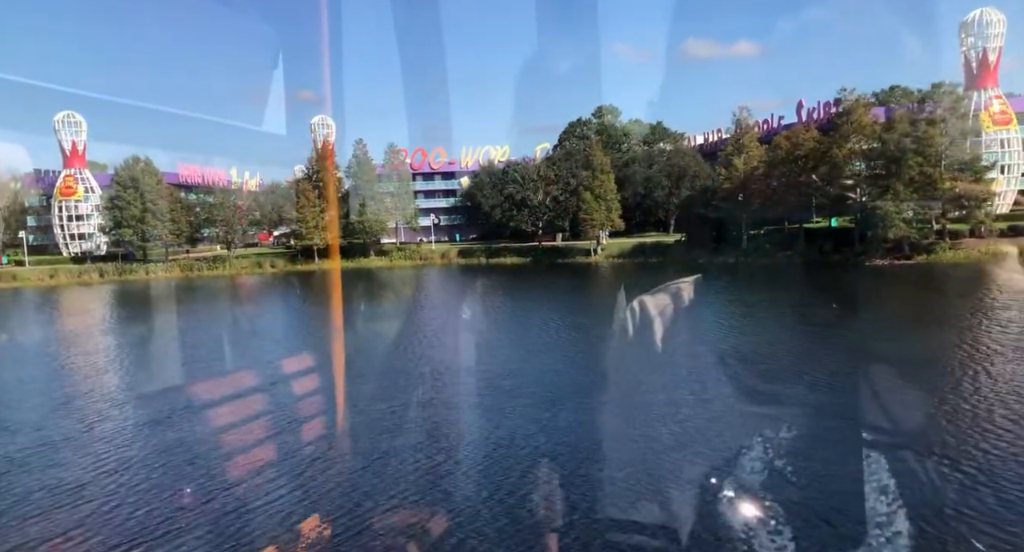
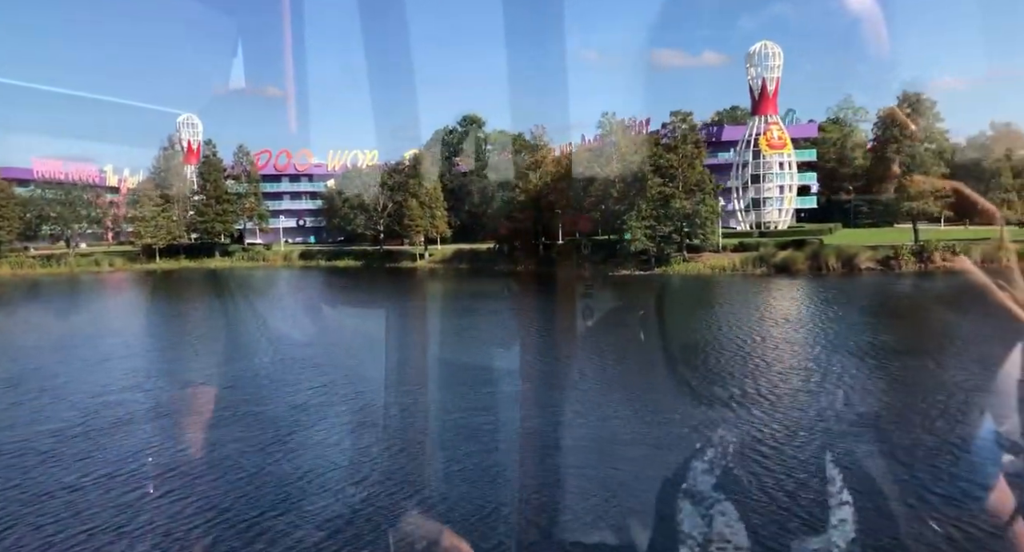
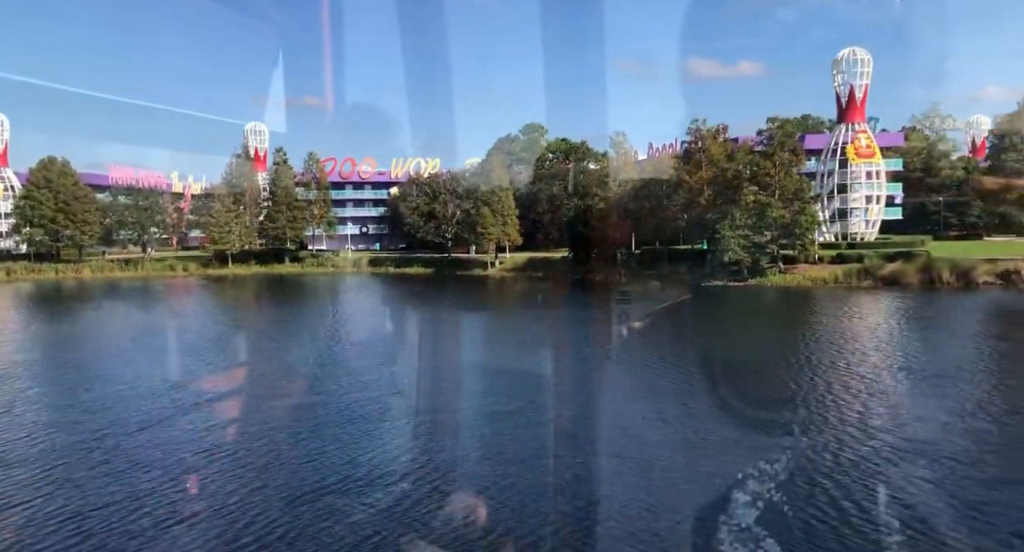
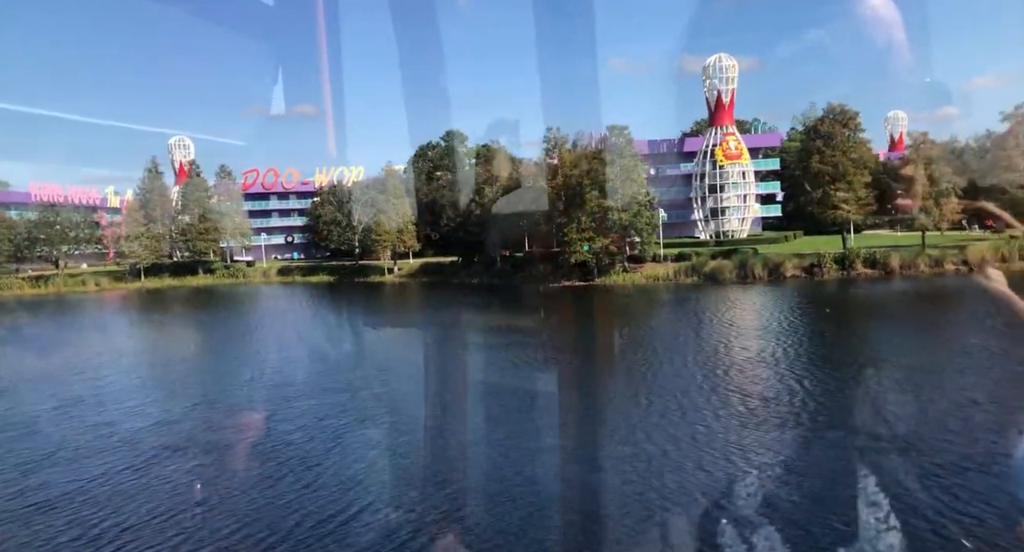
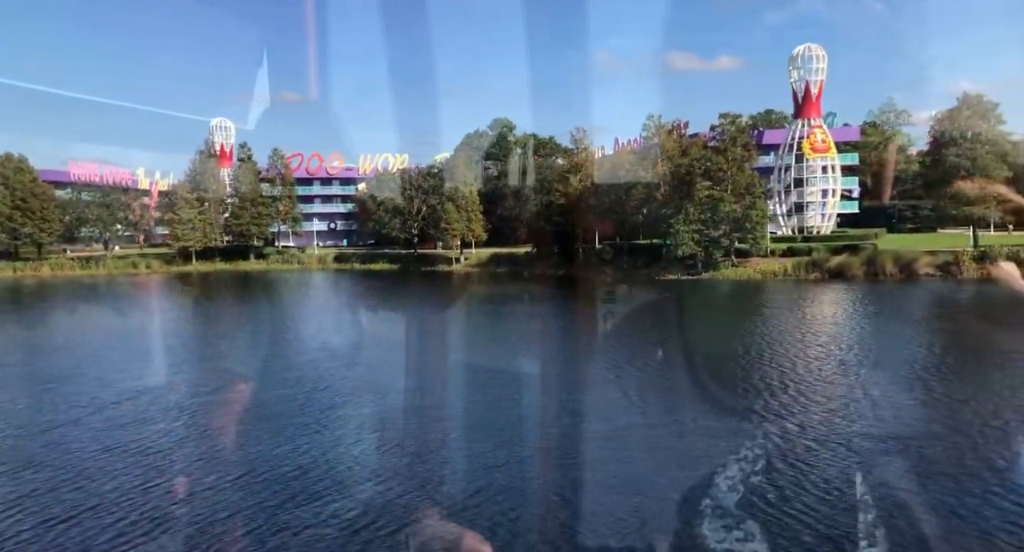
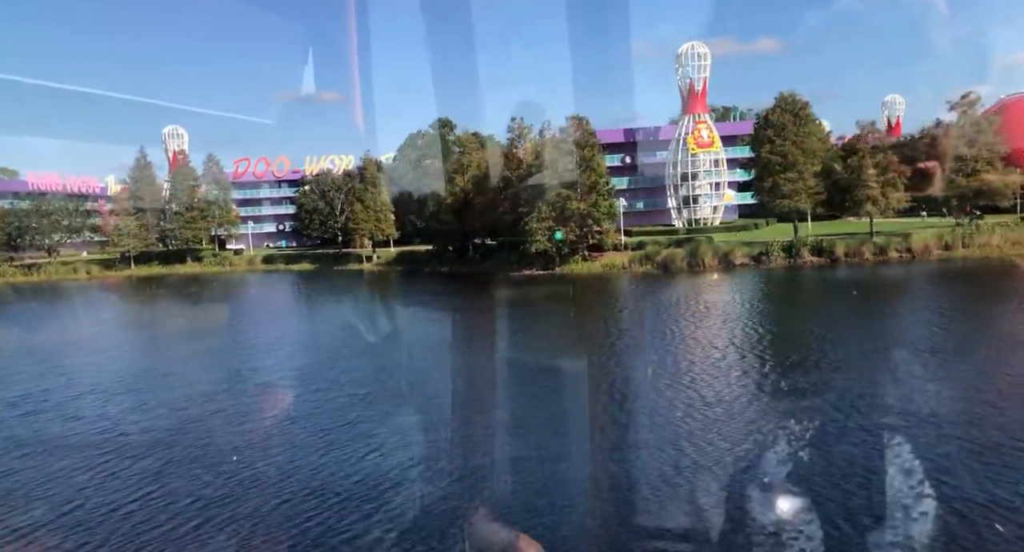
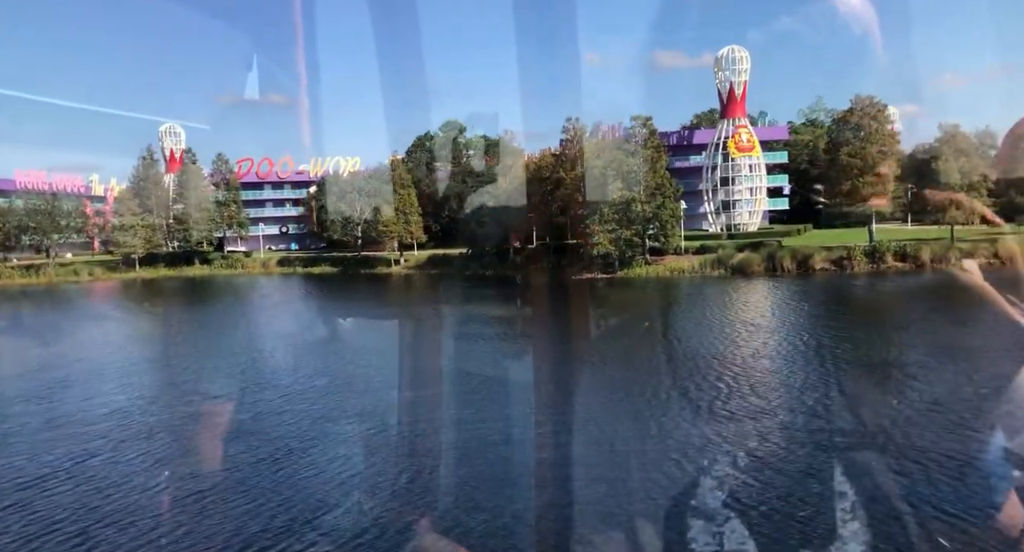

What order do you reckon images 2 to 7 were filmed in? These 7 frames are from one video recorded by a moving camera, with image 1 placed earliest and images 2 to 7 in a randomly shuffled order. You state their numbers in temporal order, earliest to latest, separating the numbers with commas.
3, 5, 2, 7, 4, 6
